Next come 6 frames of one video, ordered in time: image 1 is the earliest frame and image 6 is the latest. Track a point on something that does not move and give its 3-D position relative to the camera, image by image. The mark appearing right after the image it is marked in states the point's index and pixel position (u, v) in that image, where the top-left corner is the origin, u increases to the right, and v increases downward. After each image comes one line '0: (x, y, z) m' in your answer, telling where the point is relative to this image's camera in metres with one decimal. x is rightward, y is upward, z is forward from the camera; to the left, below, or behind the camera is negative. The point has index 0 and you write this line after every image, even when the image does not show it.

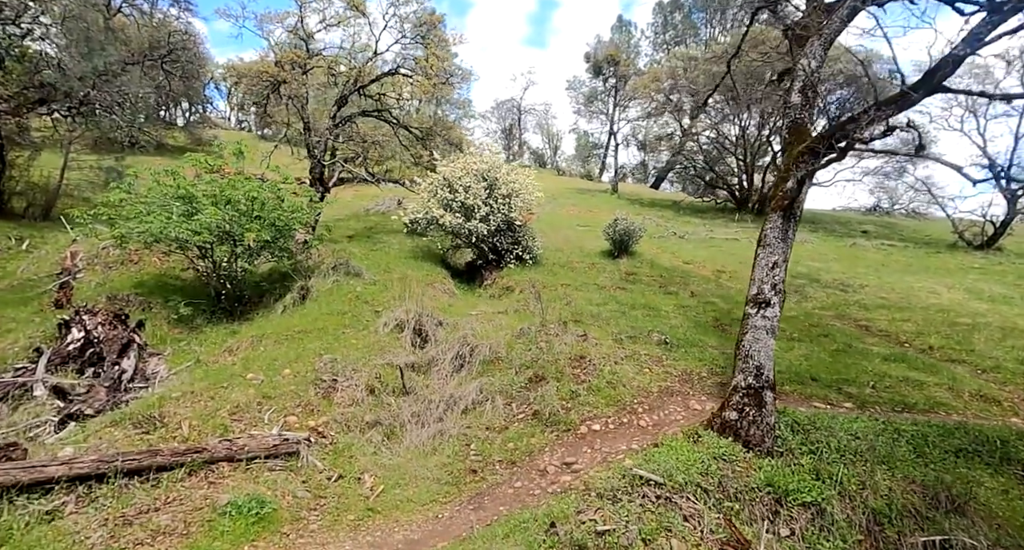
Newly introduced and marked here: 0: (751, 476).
0: (+2.0, -1.8, +4.6) m
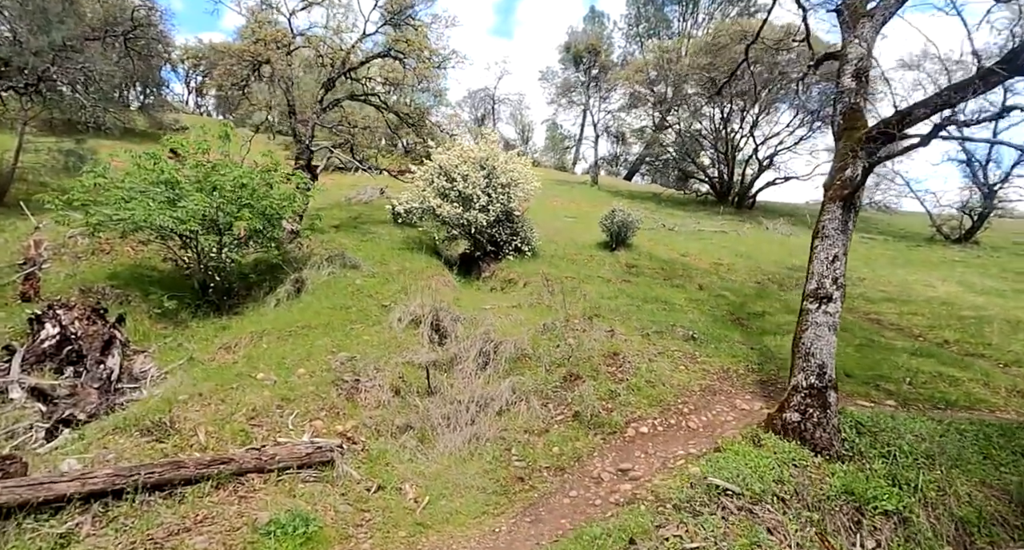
0: (+2.6, -1.7, +4.5) m
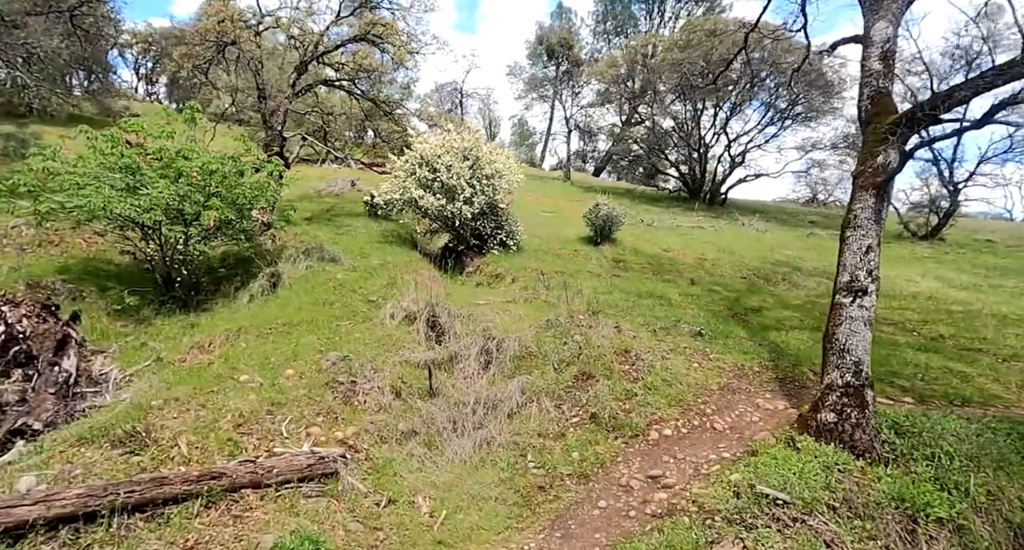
0: (+2.8, -1.7, +4.2) m
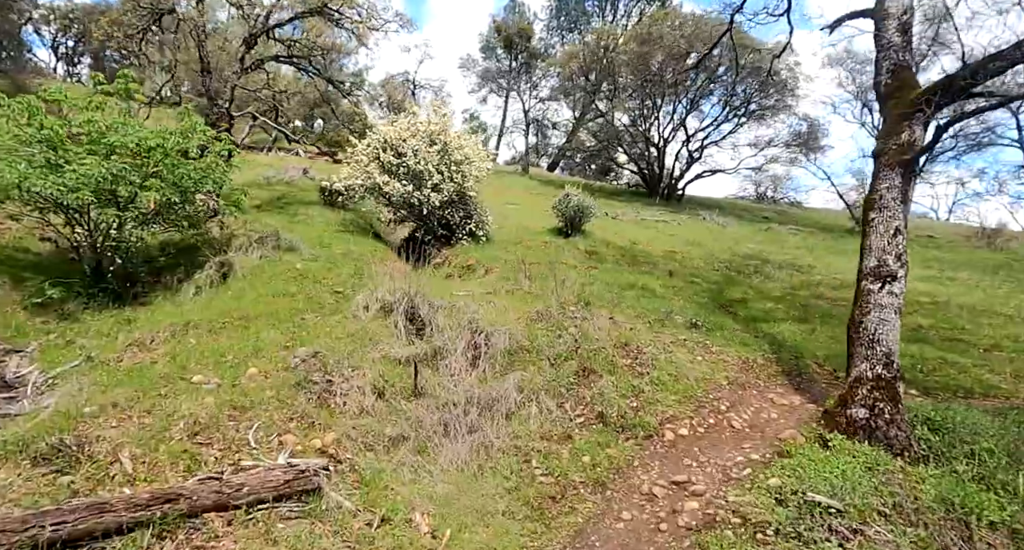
0: (+2.9, -1.6, +3.9) m
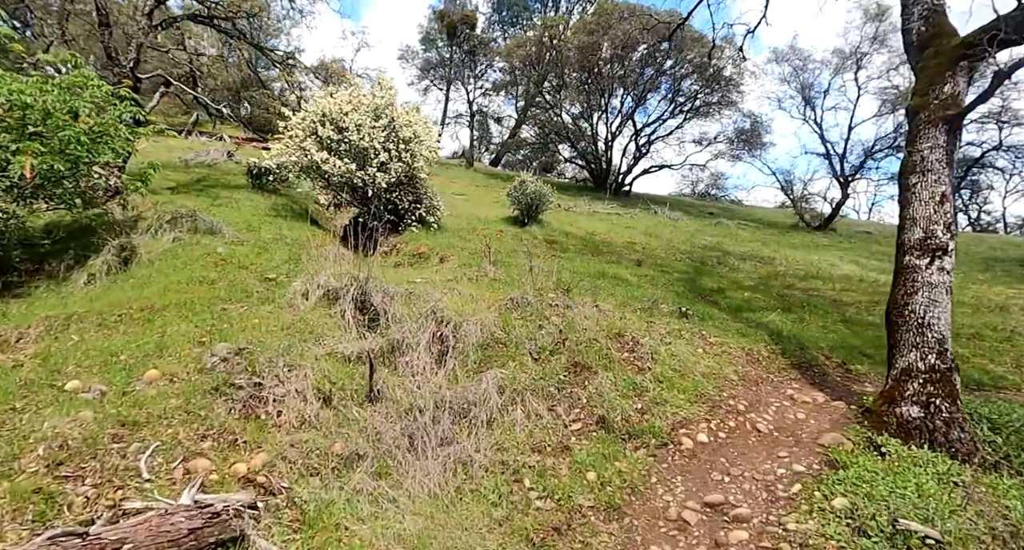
0: (+2.9, -1.4, +3.2) m
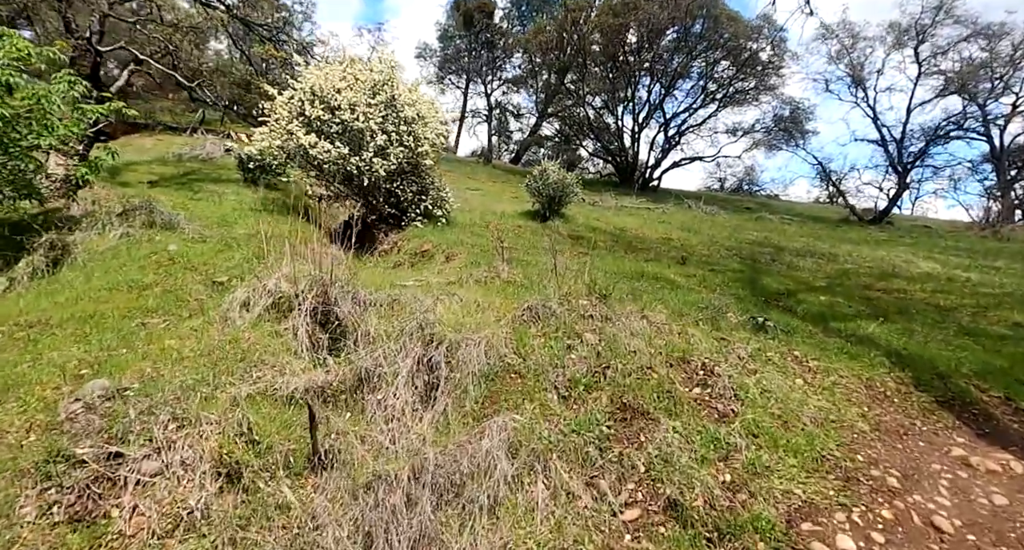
0: (+3.0, -1.3, +1.5) m
